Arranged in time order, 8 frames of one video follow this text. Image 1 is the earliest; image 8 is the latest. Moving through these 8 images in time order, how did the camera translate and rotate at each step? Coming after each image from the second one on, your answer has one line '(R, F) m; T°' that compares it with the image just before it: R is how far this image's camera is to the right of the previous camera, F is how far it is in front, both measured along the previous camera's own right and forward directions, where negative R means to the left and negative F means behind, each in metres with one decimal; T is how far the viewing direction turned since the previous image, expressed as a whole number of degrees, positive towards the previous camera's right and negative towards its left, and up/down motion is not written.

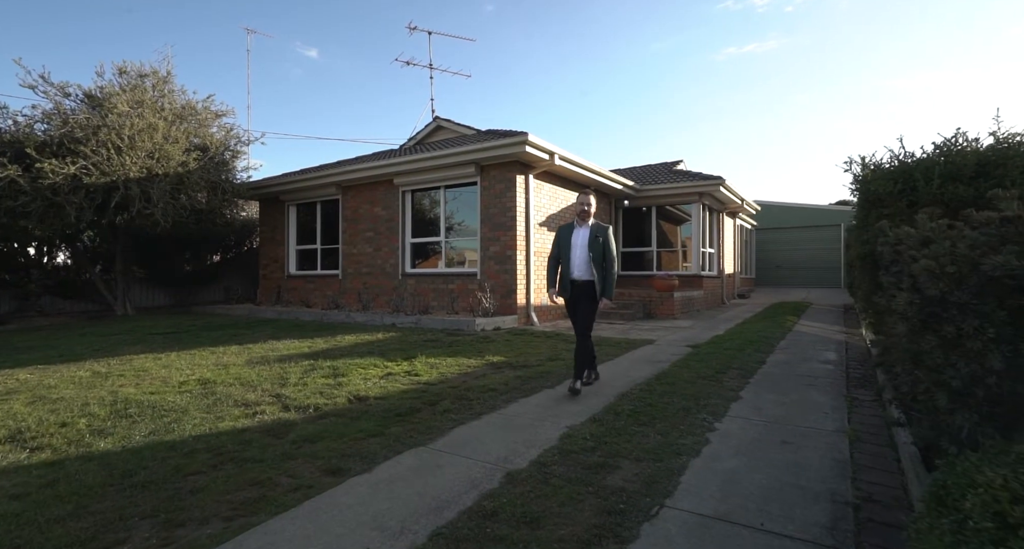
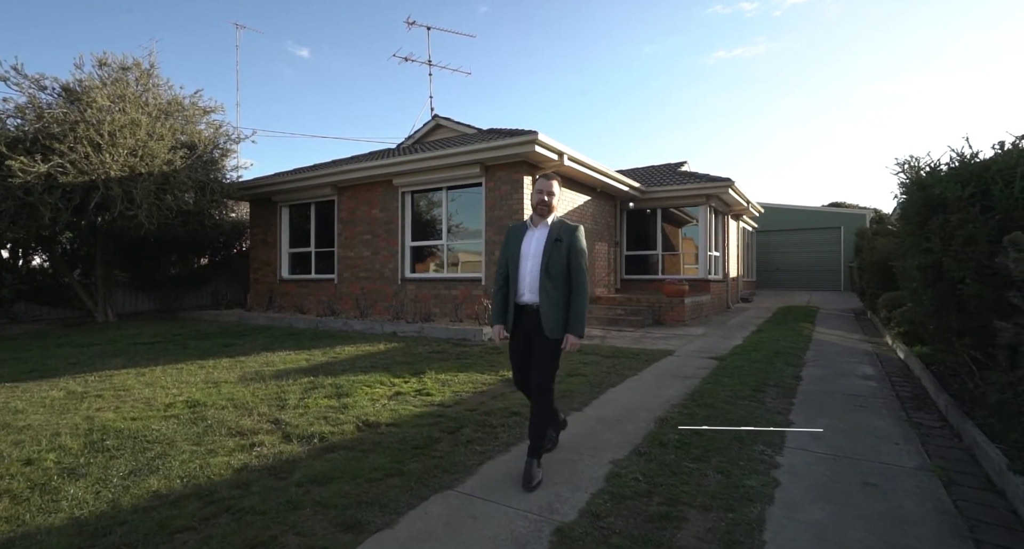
(-0.3, +0.5) m; +1°
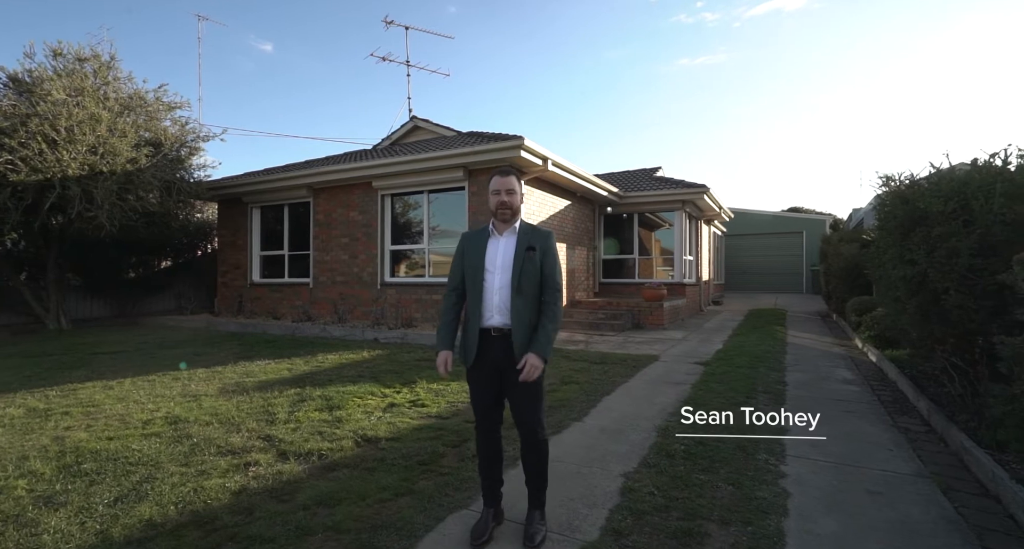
(-0.3, +0.1) m; +3°
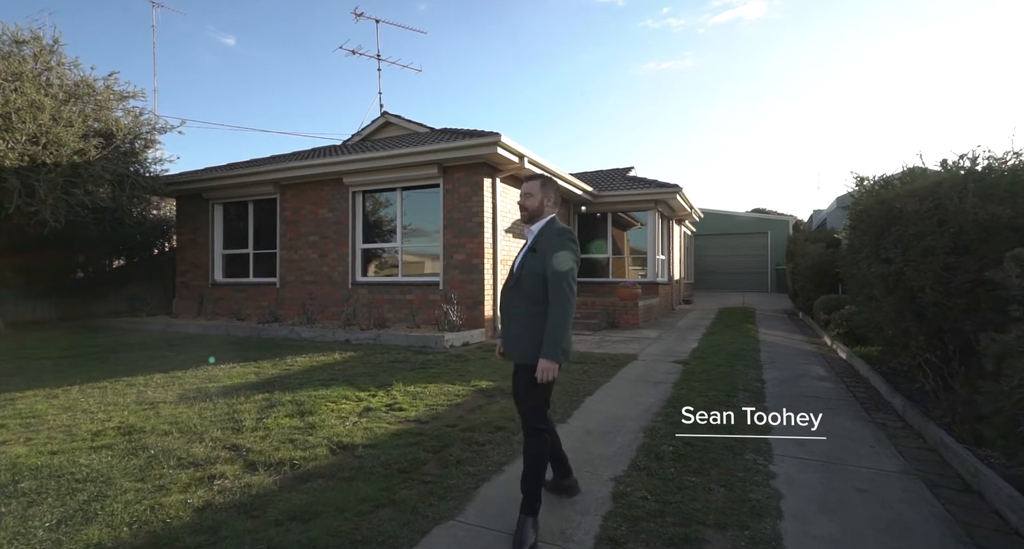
(-0.1, +0.1) m; +3°
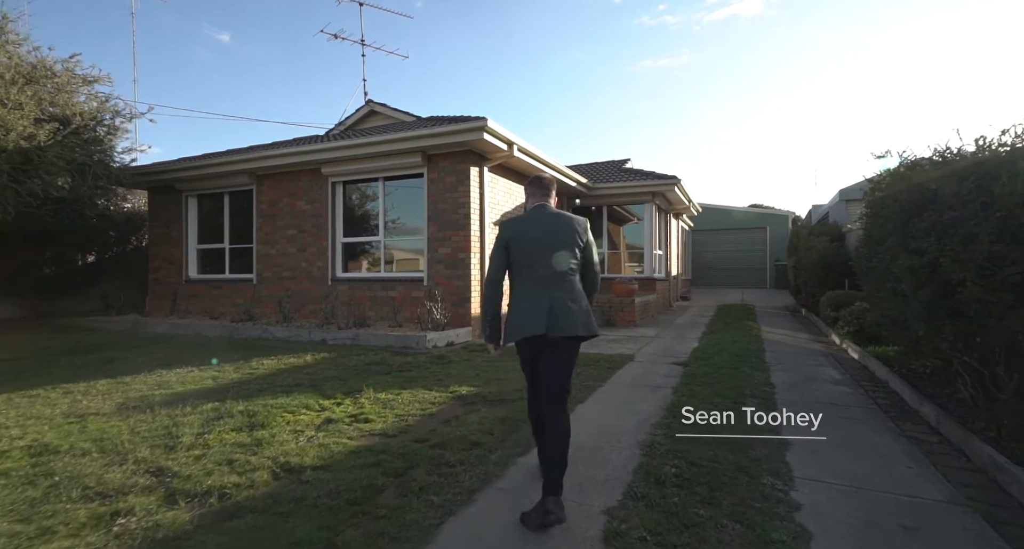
(+0.1, +0.6) m; 0°
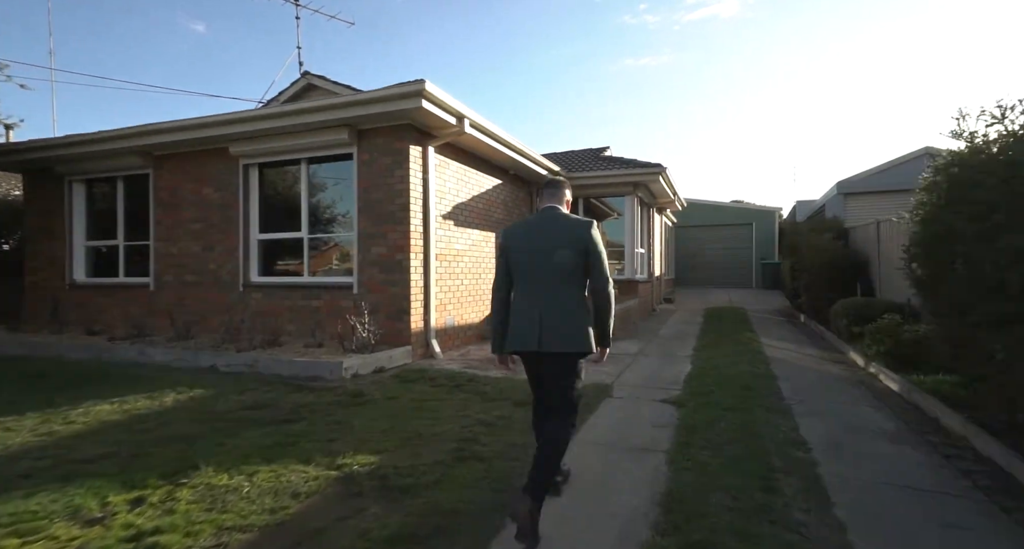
(+0.4, +1.7) m; +2°
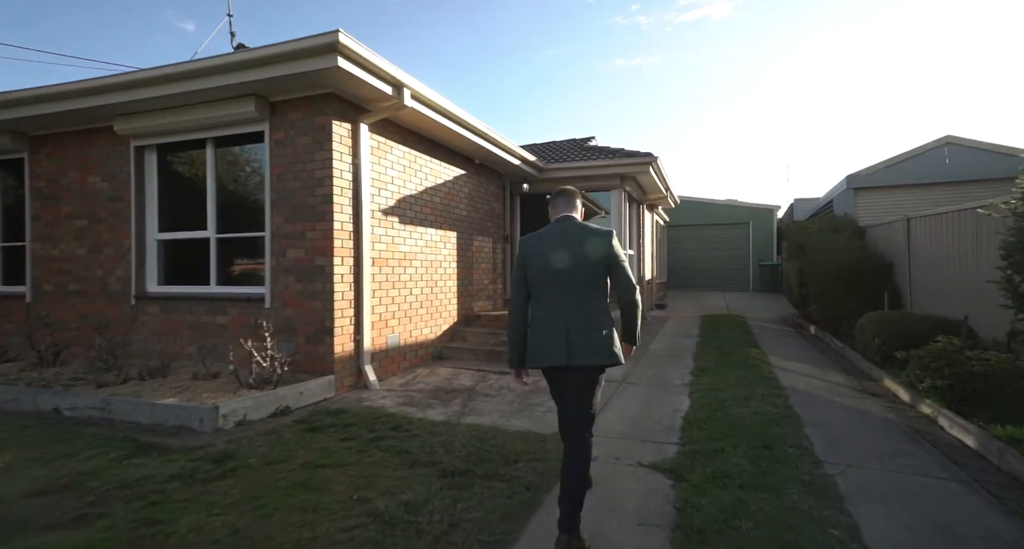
(+0.4, +1.5) m; +1°
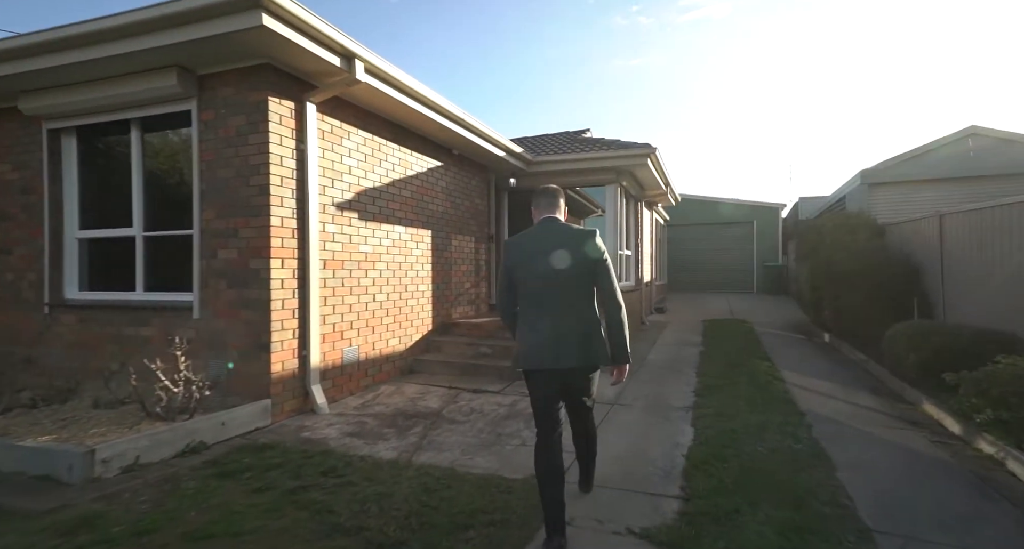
(+0.3, +0.9) m; 0°
